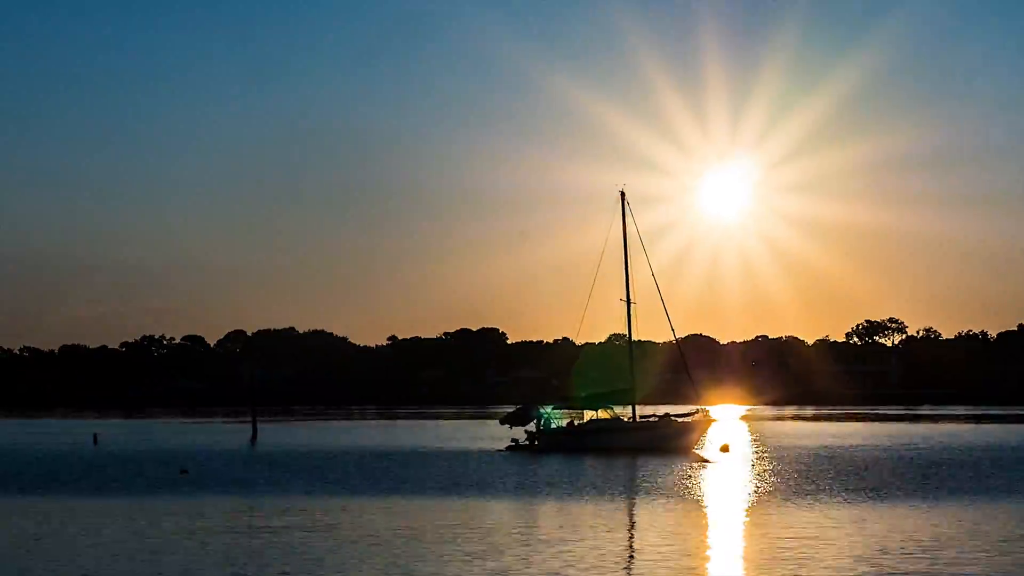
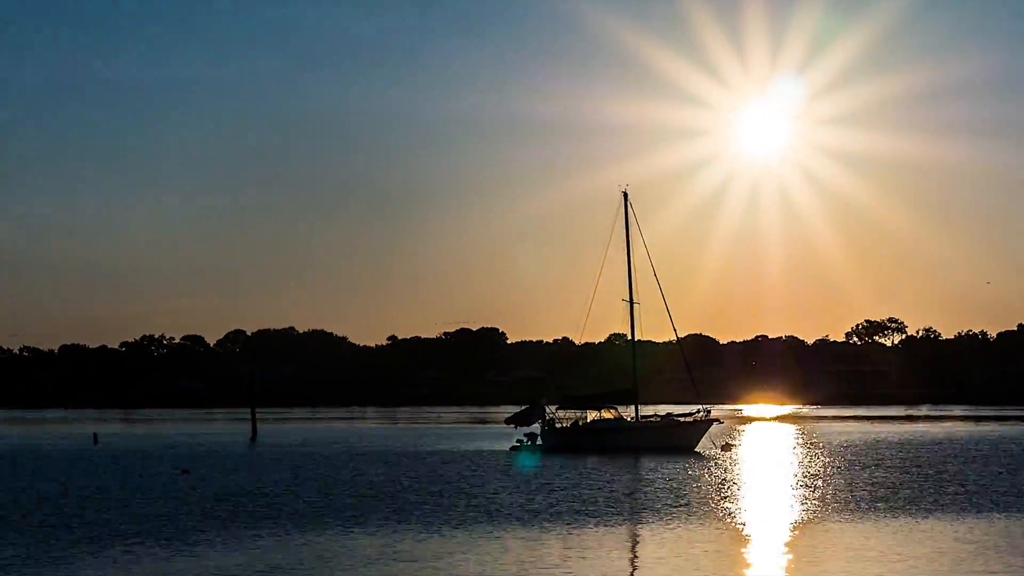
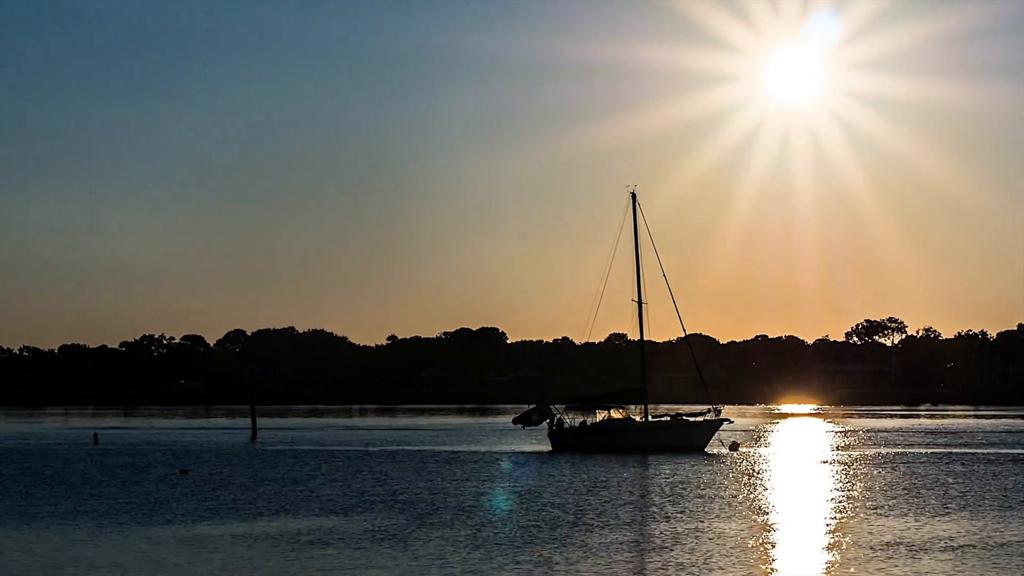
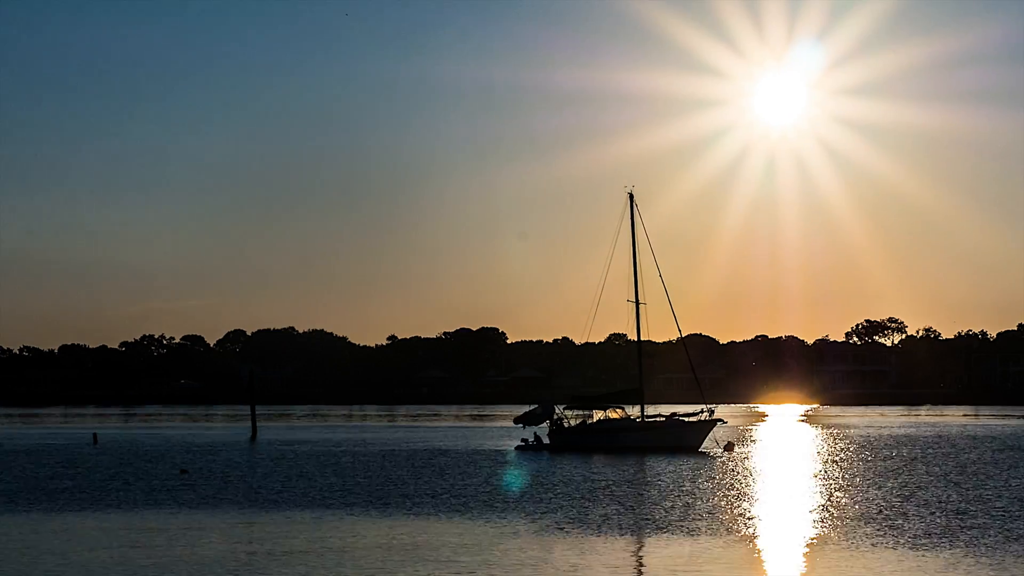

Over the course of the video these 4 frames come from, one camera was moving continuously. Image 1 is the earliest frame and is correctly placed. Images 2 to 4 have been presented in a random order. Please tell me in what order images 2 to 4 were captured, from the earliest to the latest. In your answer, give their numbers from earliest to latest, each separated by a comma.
2, 4, 3
